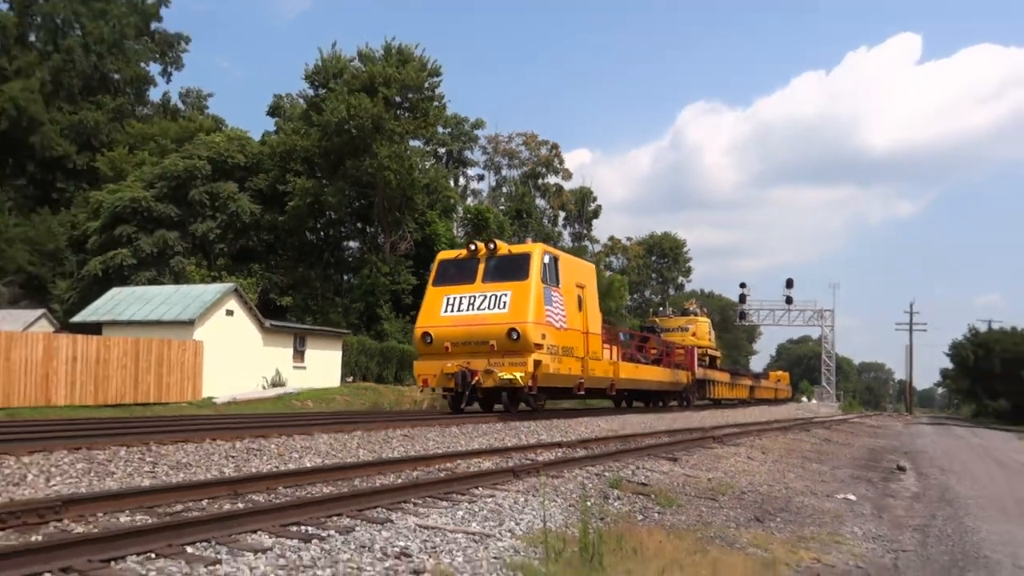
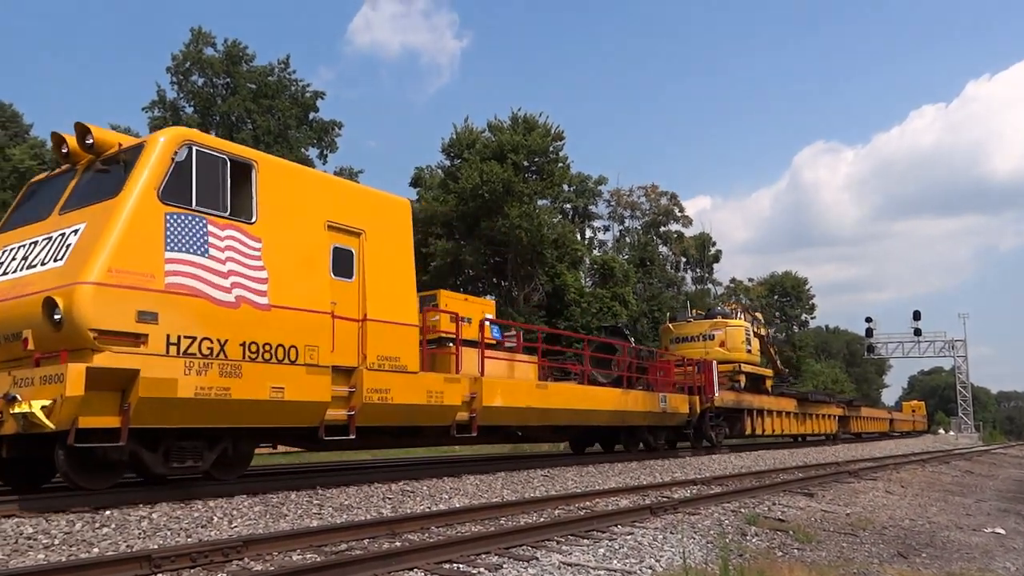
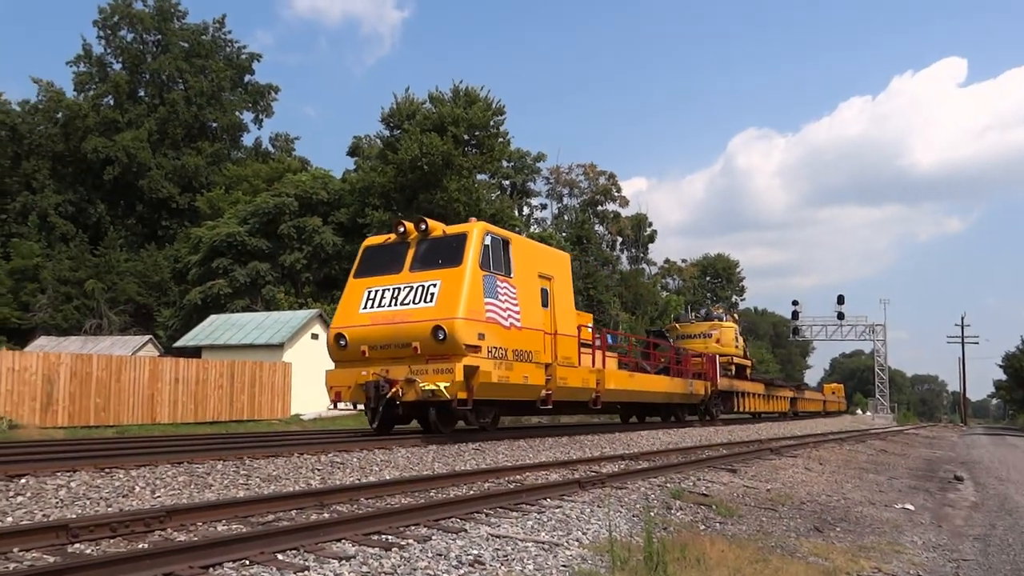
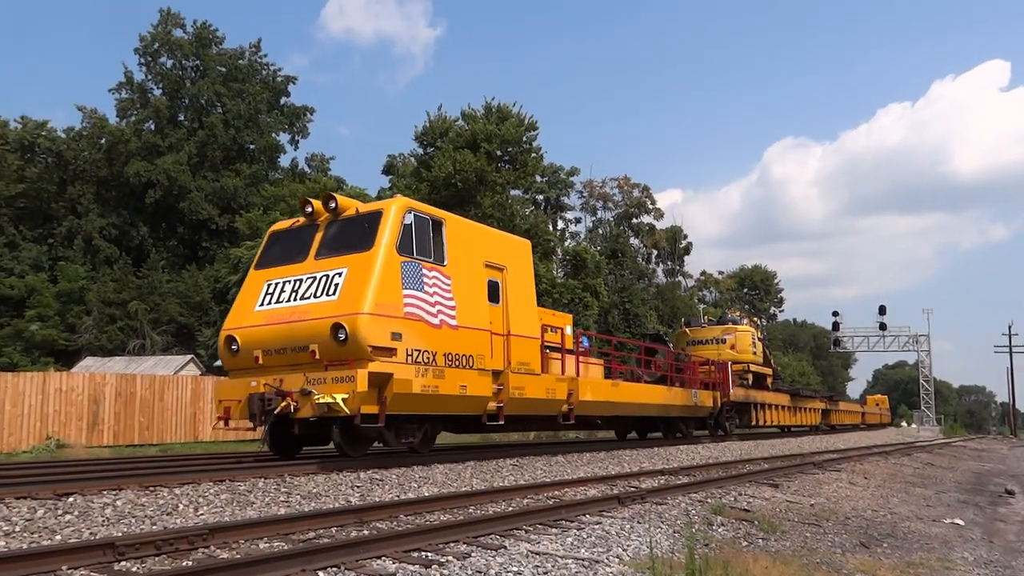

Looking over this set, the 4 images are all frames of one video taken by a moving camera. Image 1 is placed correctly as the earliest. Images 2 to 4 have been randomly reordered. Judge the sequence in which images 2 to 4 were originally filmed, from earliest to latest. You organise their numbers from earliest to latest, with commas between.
3, 4, 2
